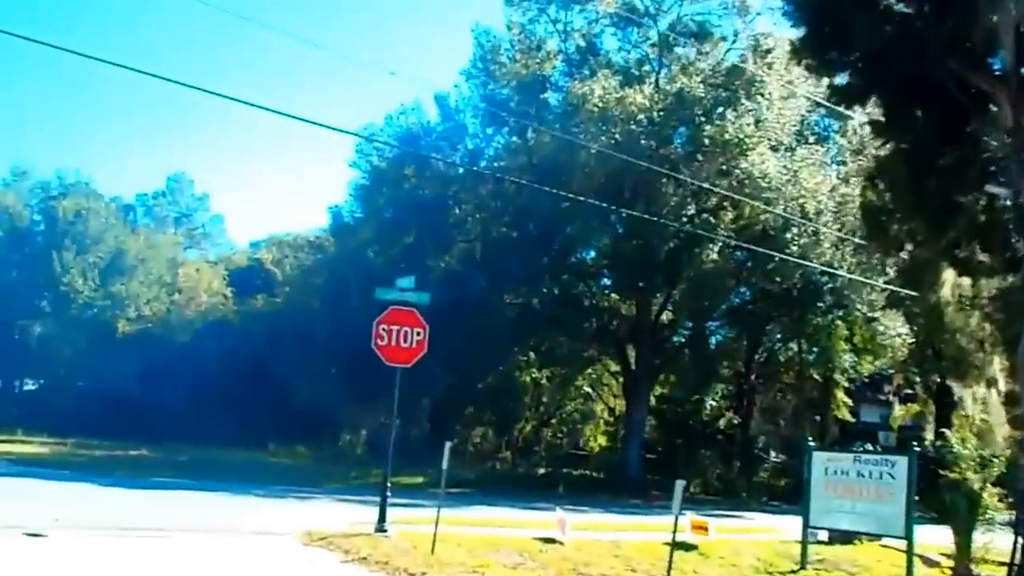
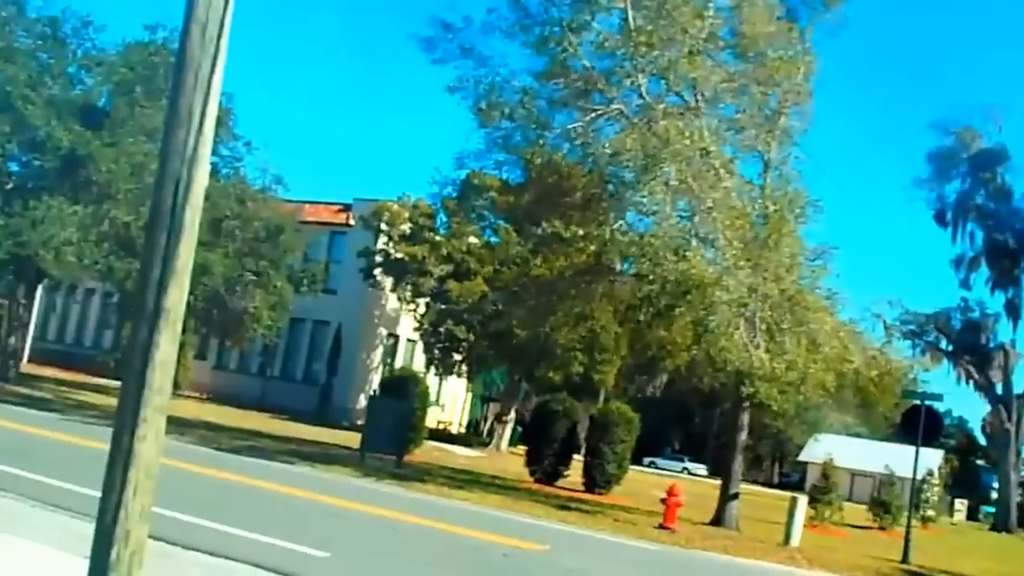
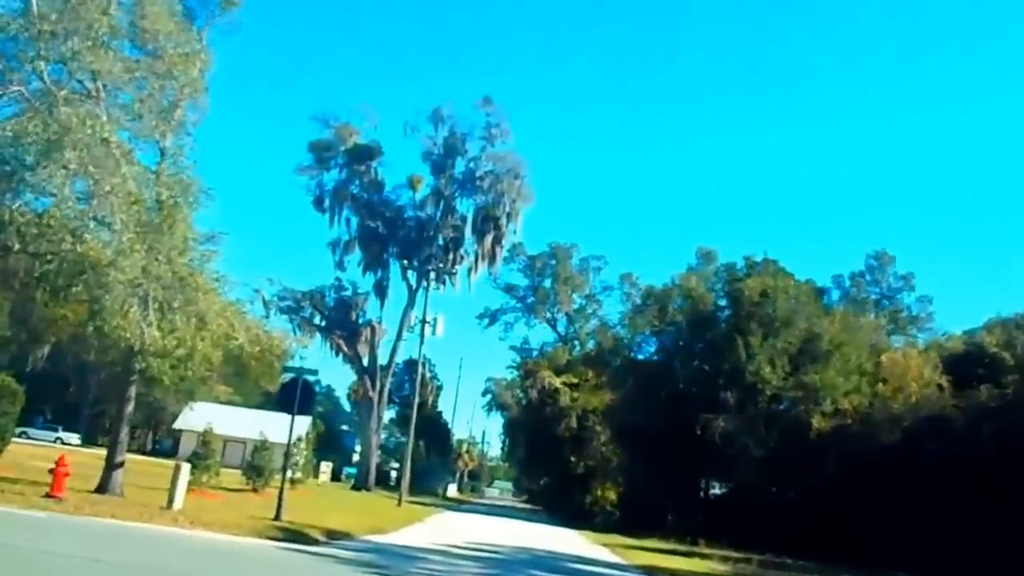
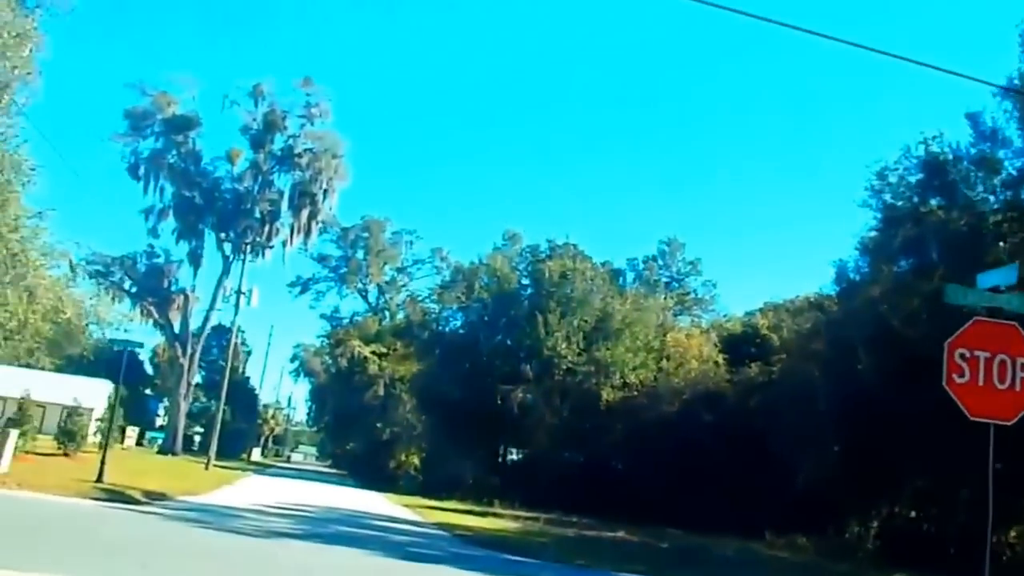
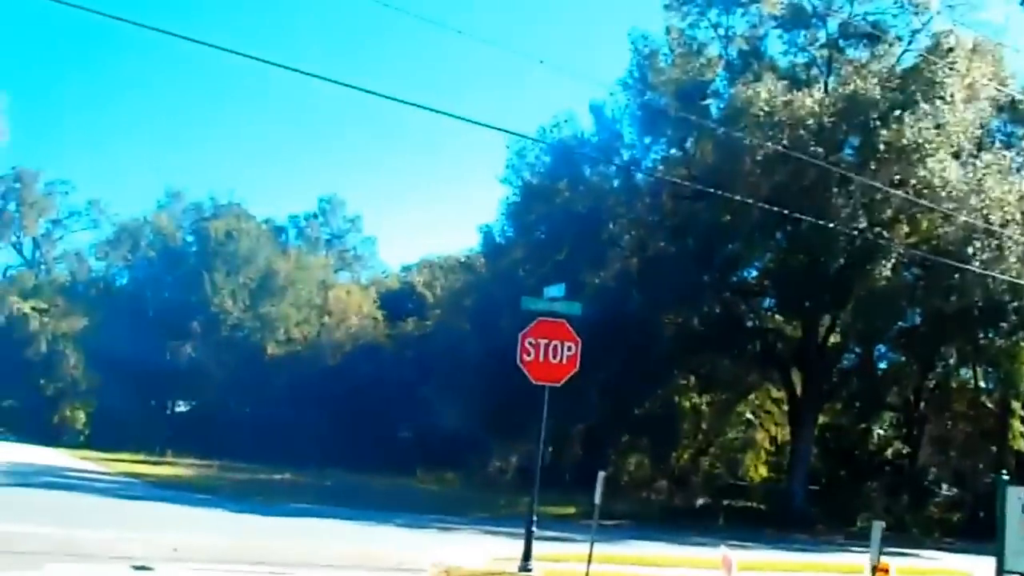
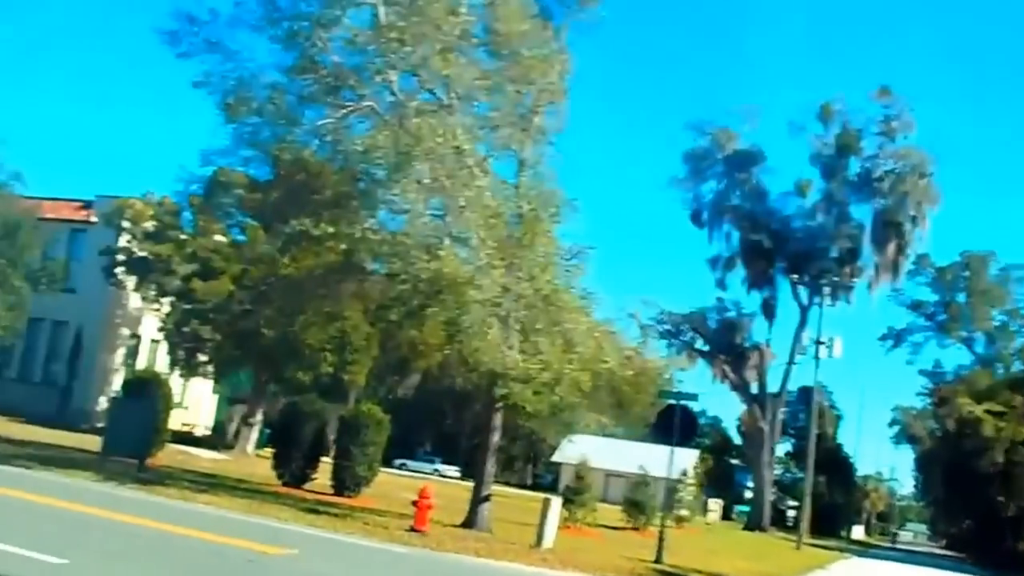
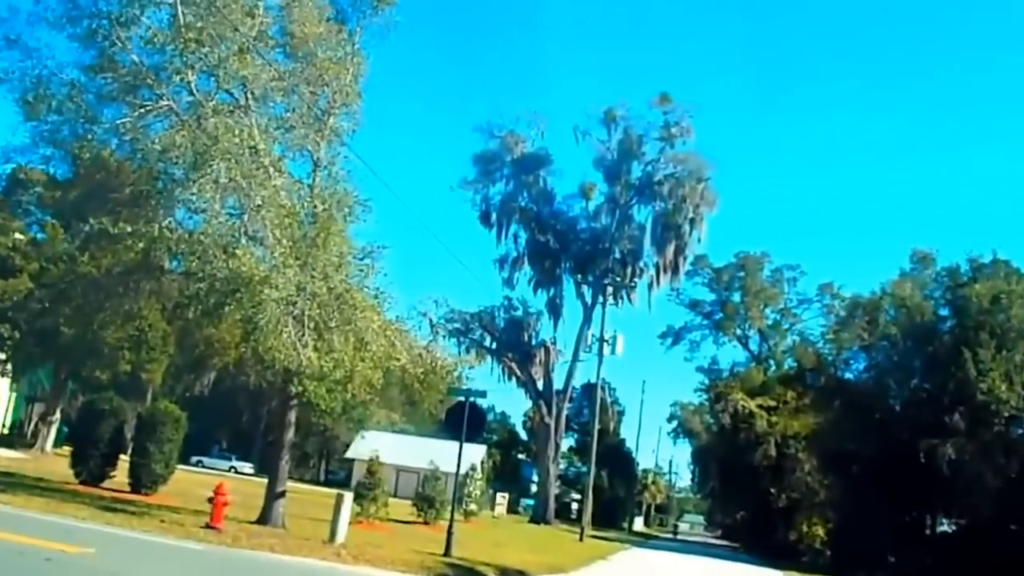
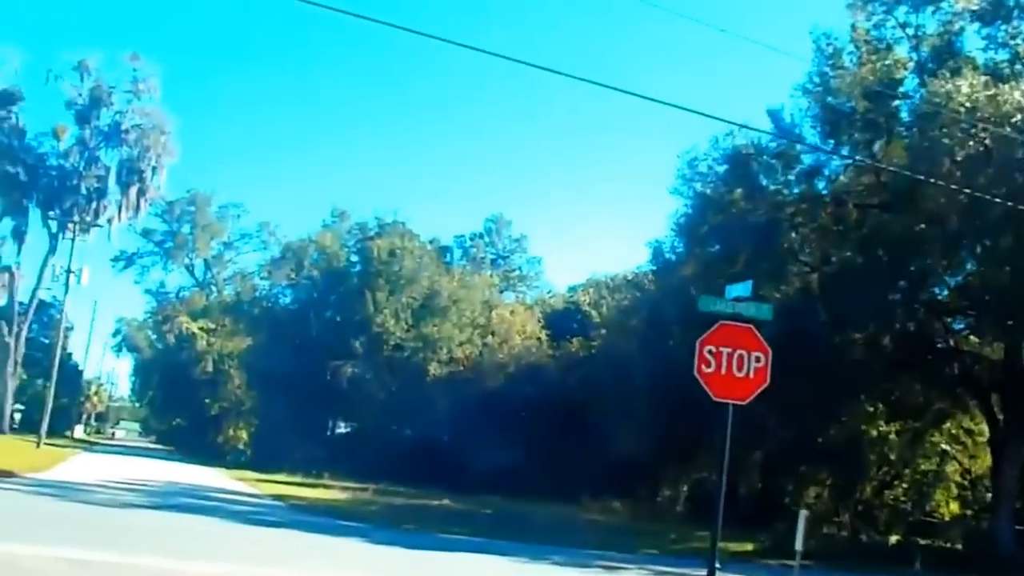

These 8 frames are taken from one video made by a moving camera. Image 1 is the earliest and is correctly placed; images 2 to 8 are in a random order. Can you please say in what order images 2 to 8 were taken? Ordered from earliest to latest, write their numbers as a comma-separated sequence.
5, 8, 4, 3, 7, 6, 2
